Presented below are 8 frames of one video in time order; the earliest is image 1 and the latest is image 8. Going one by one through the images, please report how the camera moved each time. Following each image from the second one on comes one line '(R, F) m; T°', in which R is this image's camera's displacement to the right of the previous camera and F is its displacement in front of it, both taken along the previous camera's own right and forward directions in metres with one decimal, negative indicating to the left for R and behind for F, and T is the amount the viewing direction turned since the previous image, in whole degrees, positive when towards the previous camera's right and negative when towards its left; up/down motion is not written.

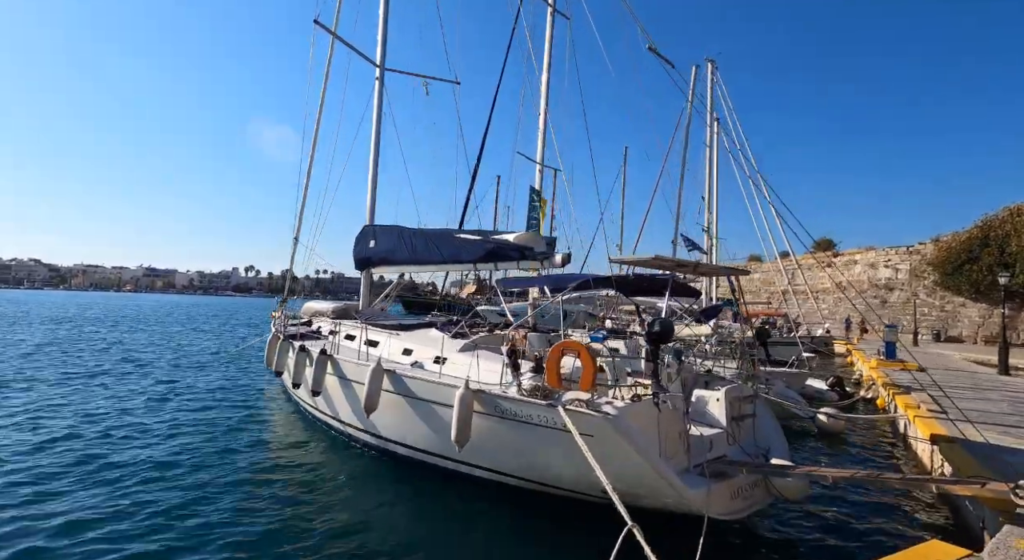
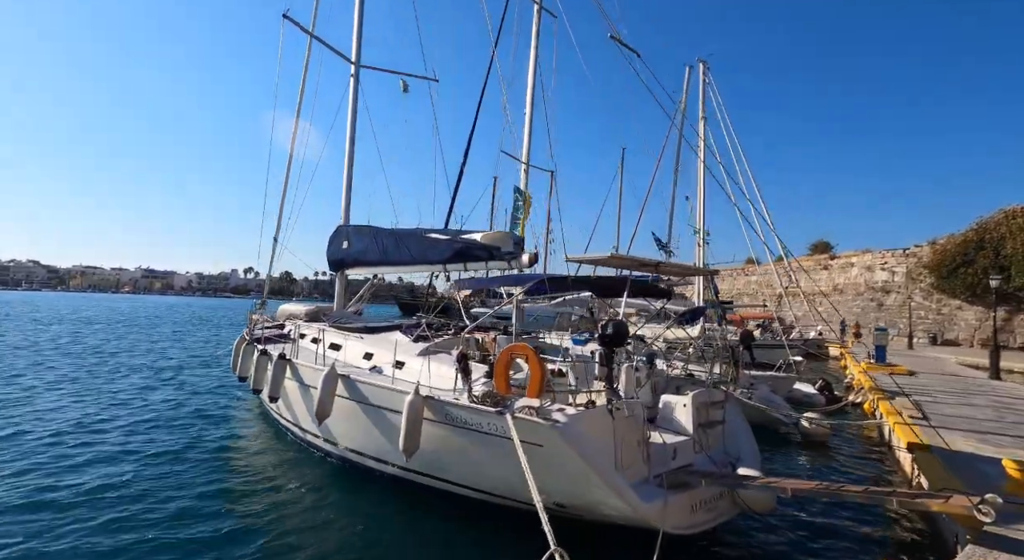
(+0.5, +0.2) m; 0°
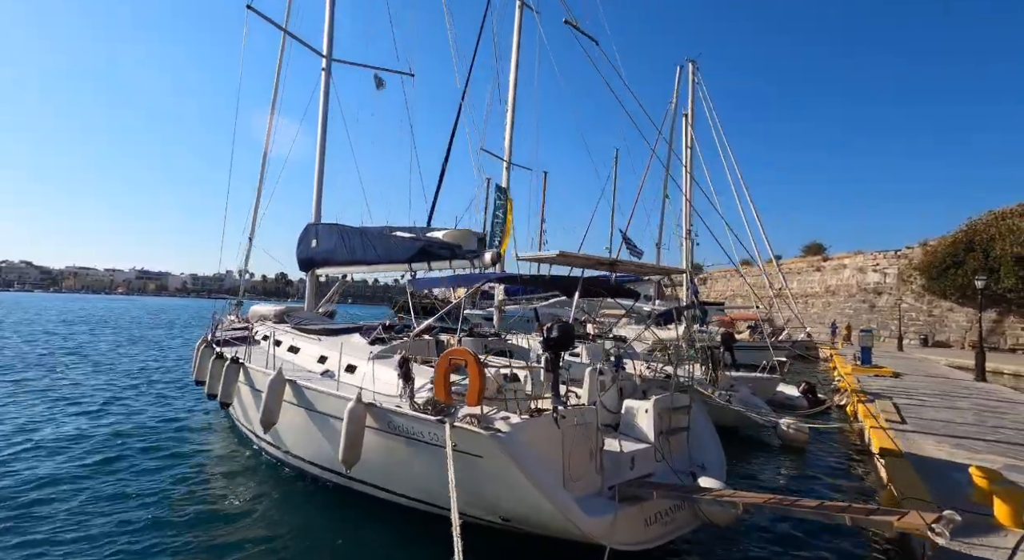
(+0.5, +0.3) m; 0°
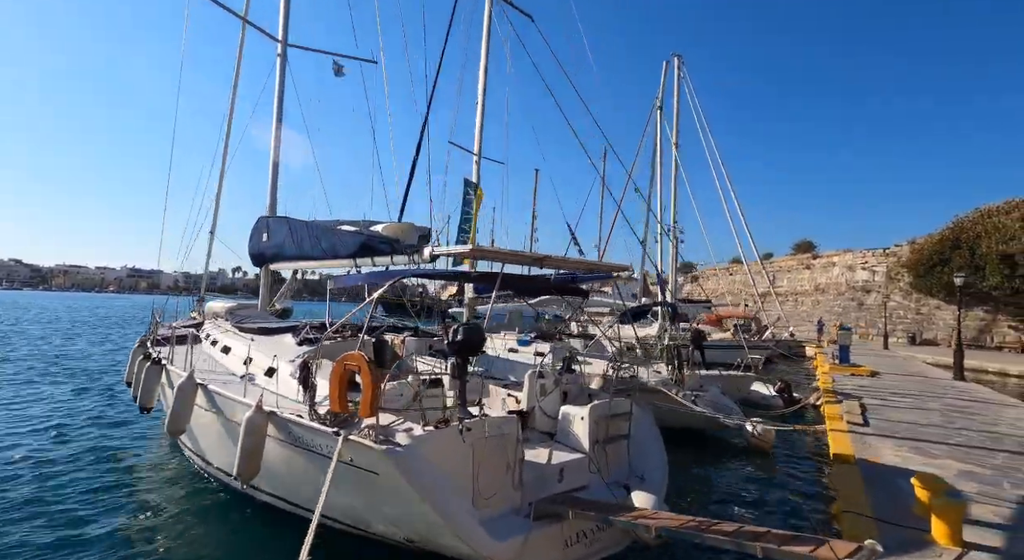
(+0.7, +0.4) m; 0°
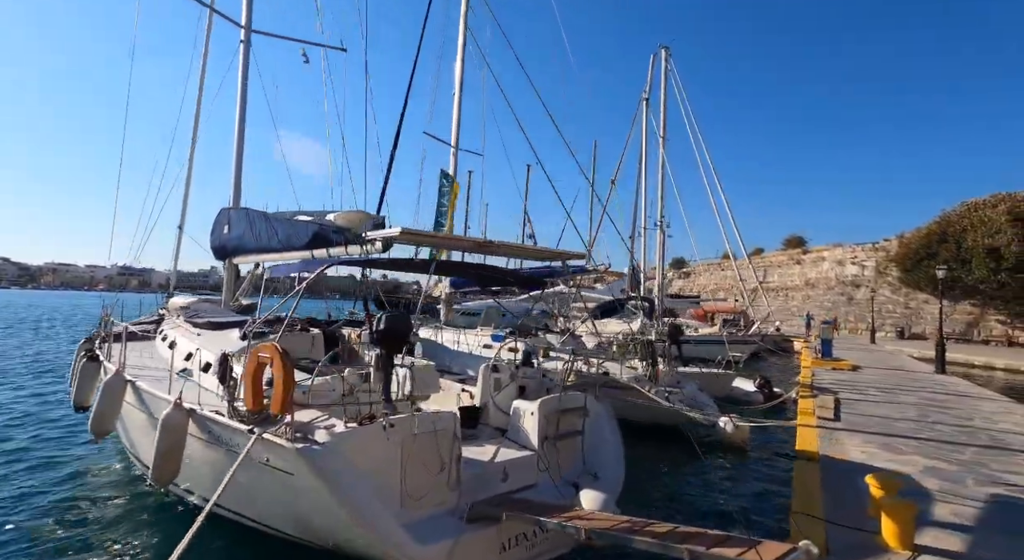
(+0.5, +0.3) m; +1°
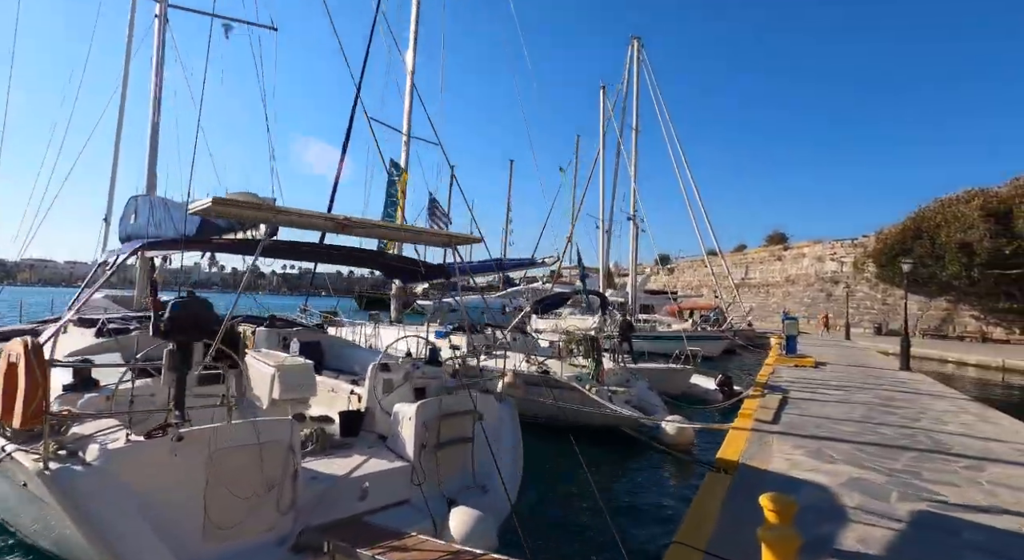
(+1.0, +0.6) m; +1°
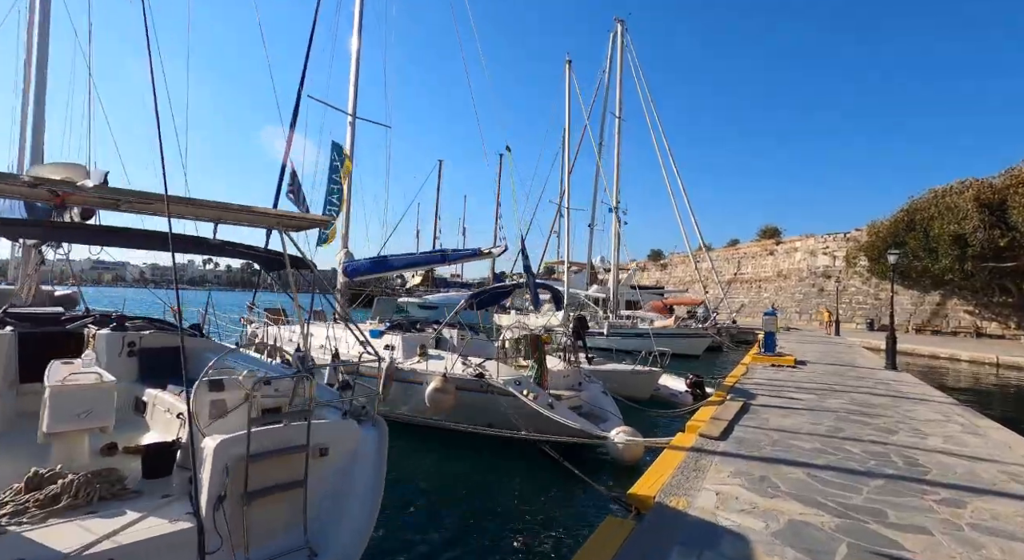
(+1.1, +1.1) m; 0°
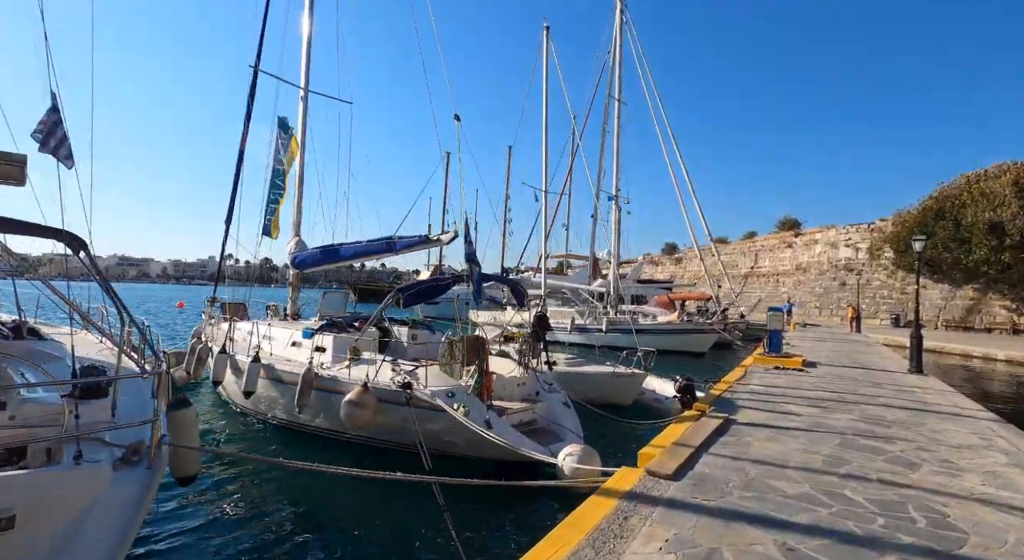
(+1.1, +1.4) m; -2°
